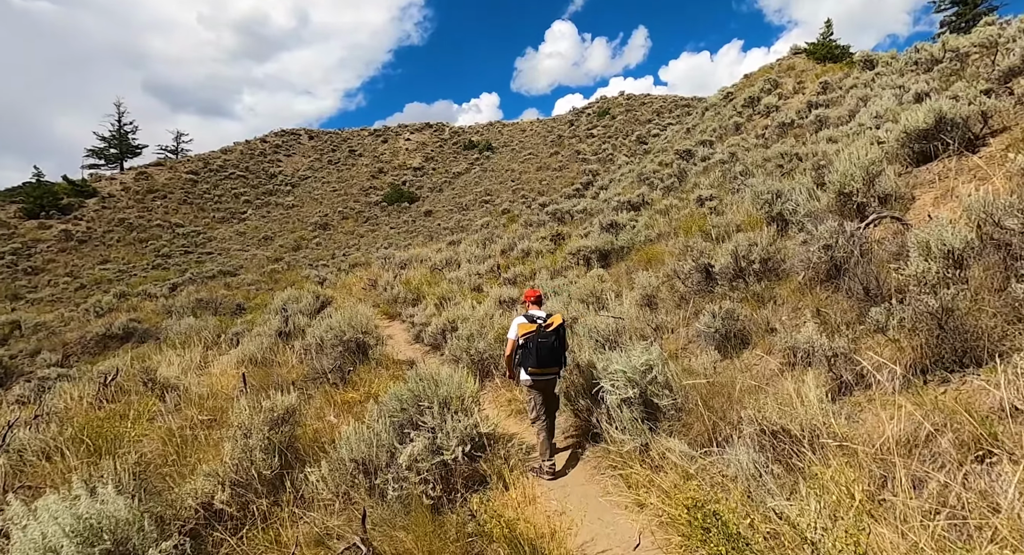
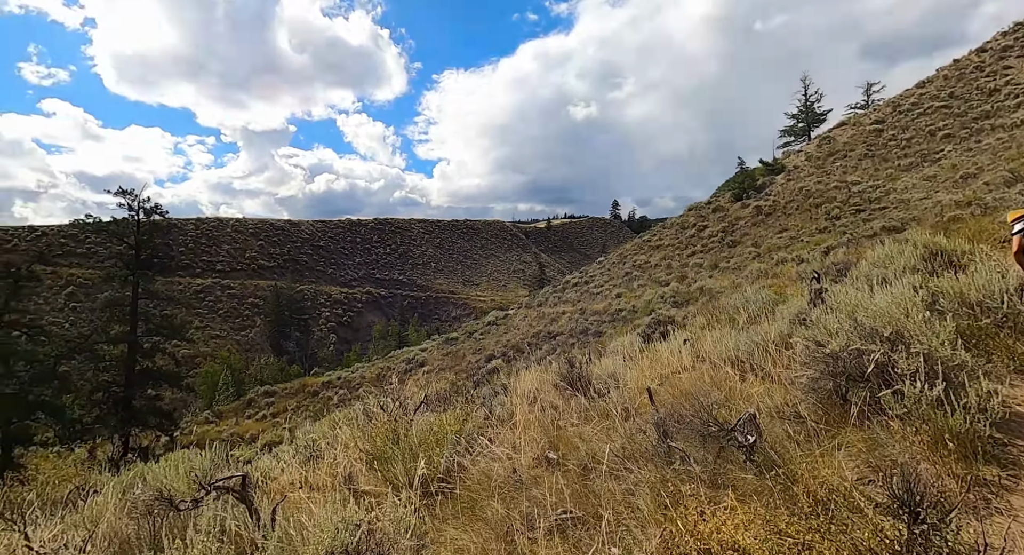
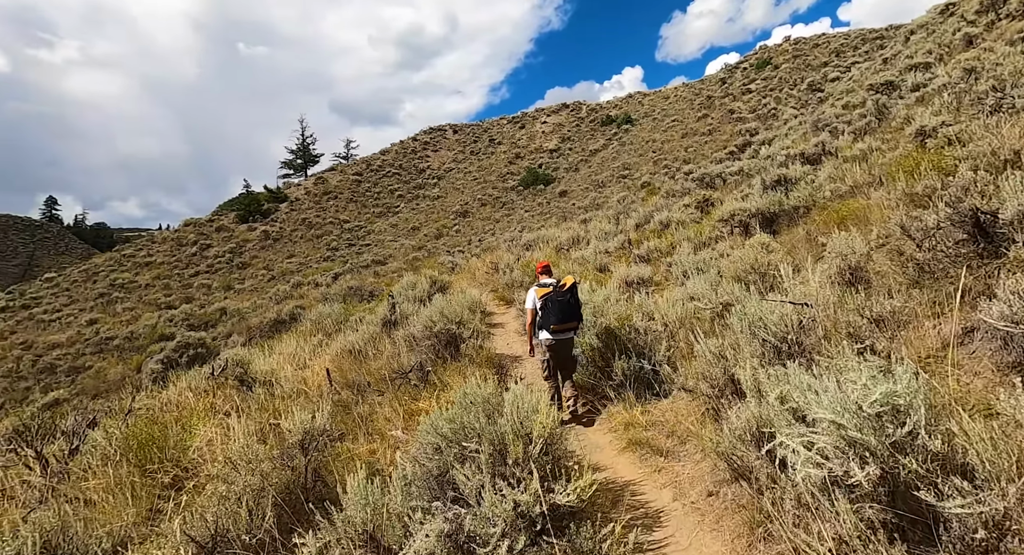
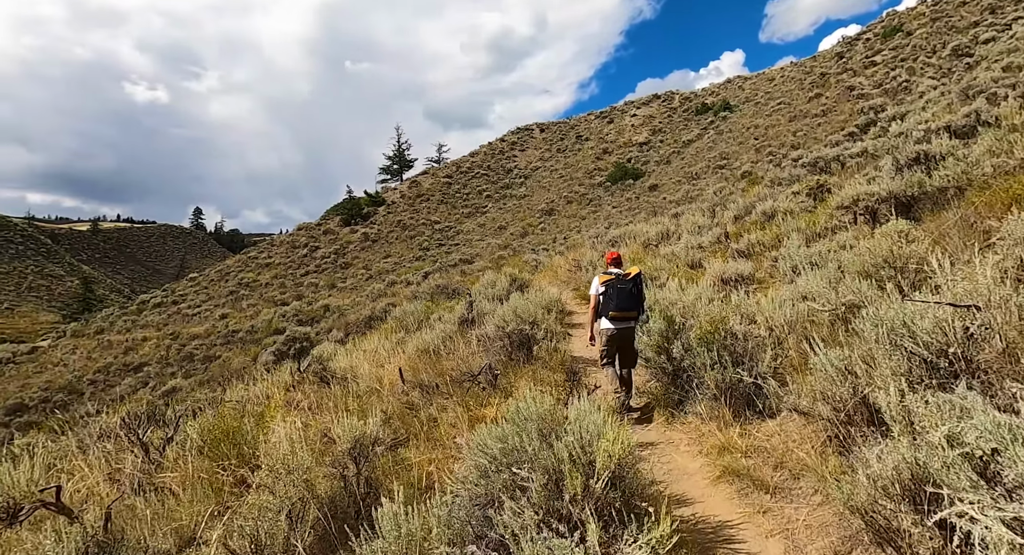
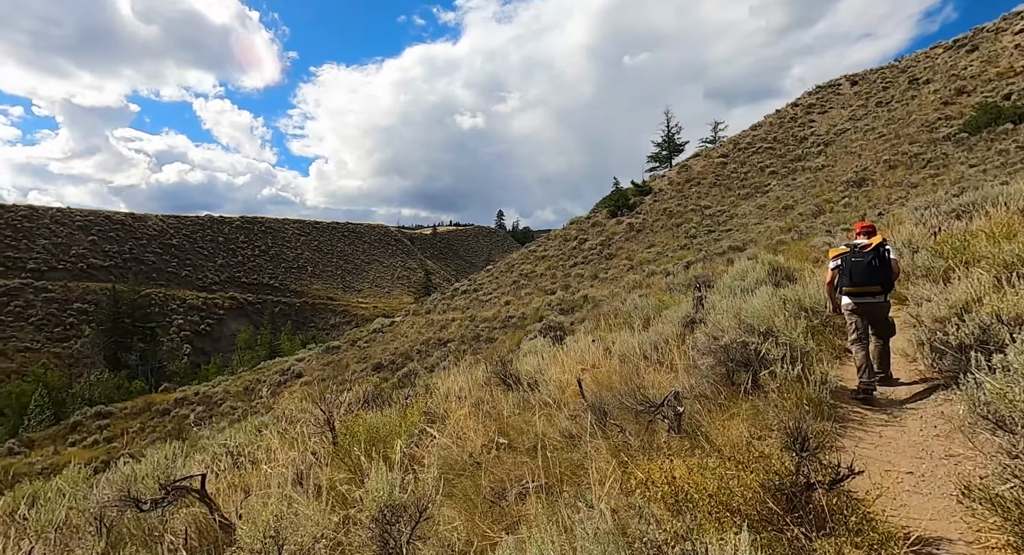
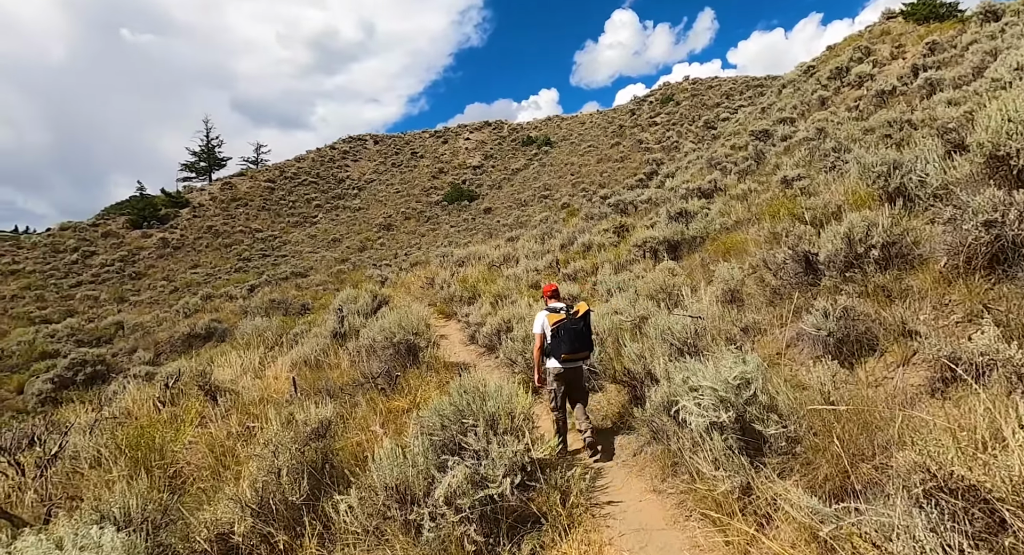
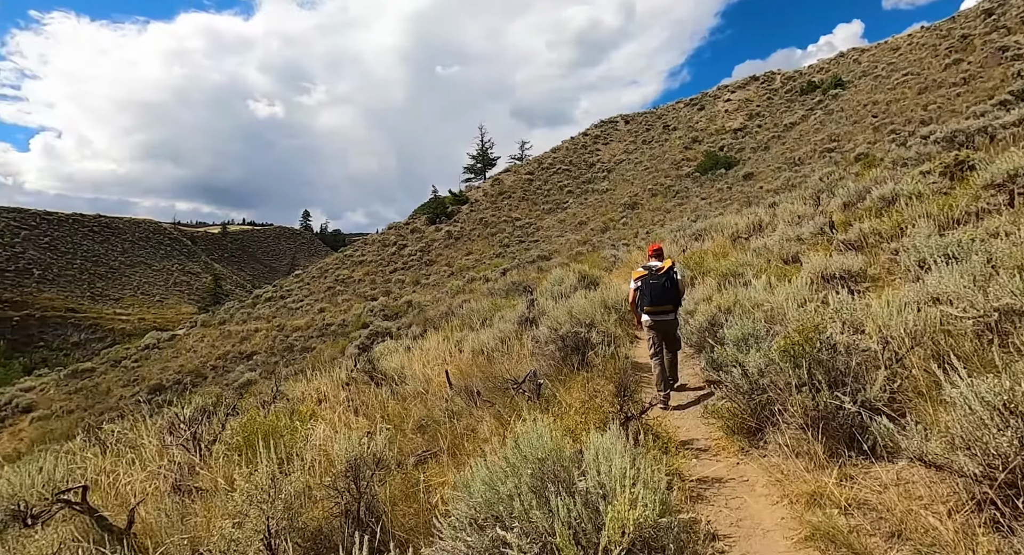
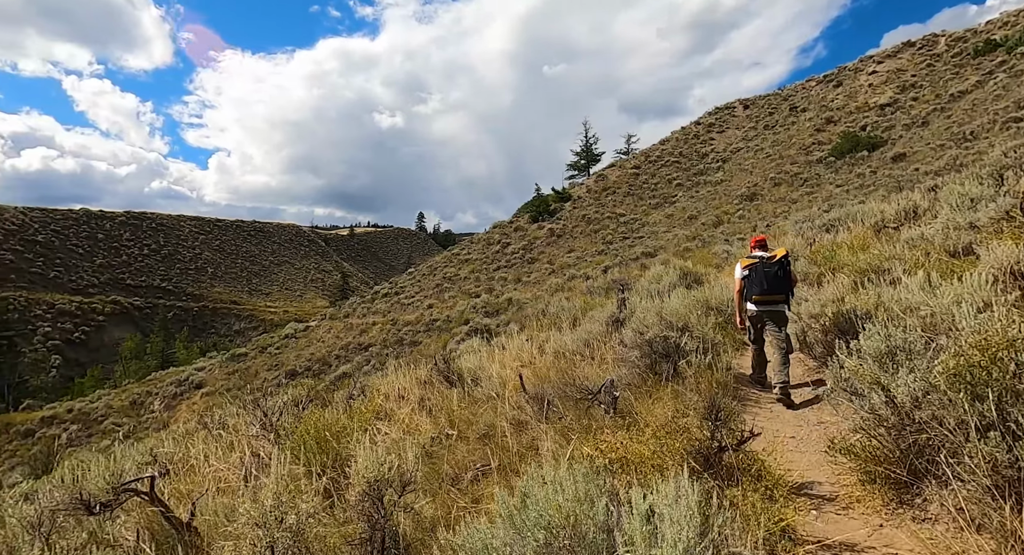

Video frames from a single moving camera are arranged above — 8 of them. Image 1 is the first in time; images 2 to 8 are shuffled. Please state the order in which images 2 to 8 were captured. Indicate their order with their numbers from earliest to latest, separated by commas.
6, 3, 4, 7, 8, 5, 2
